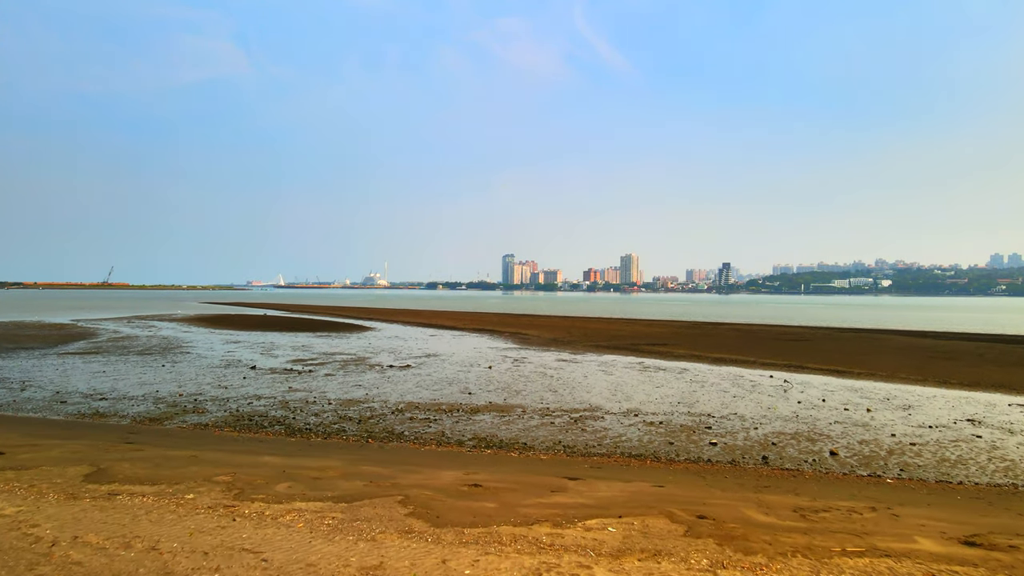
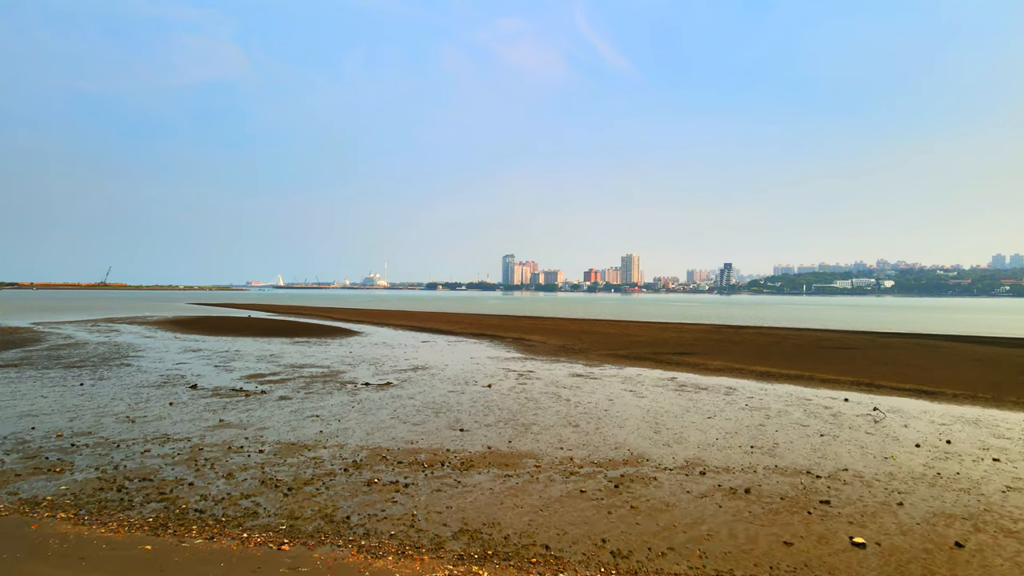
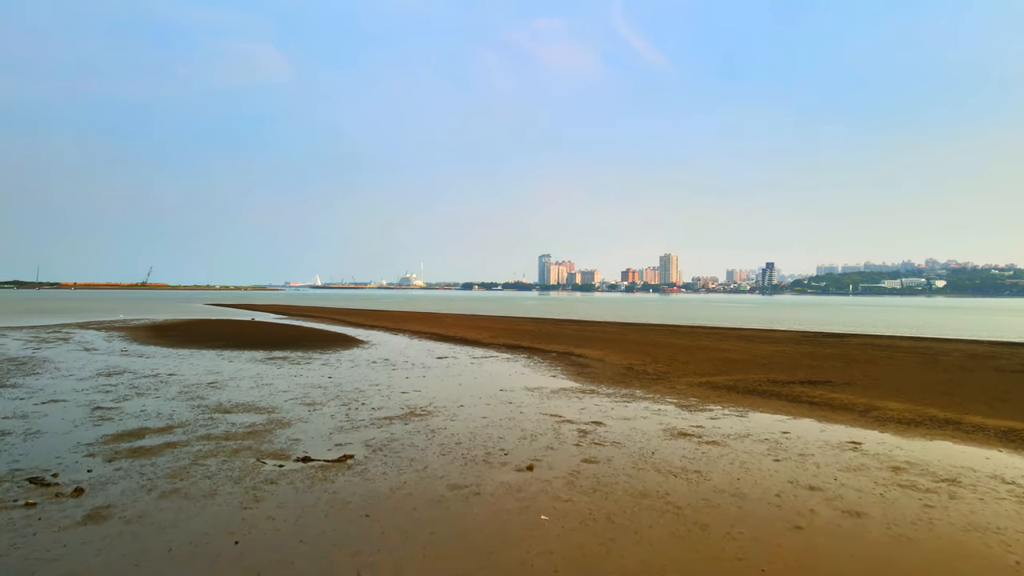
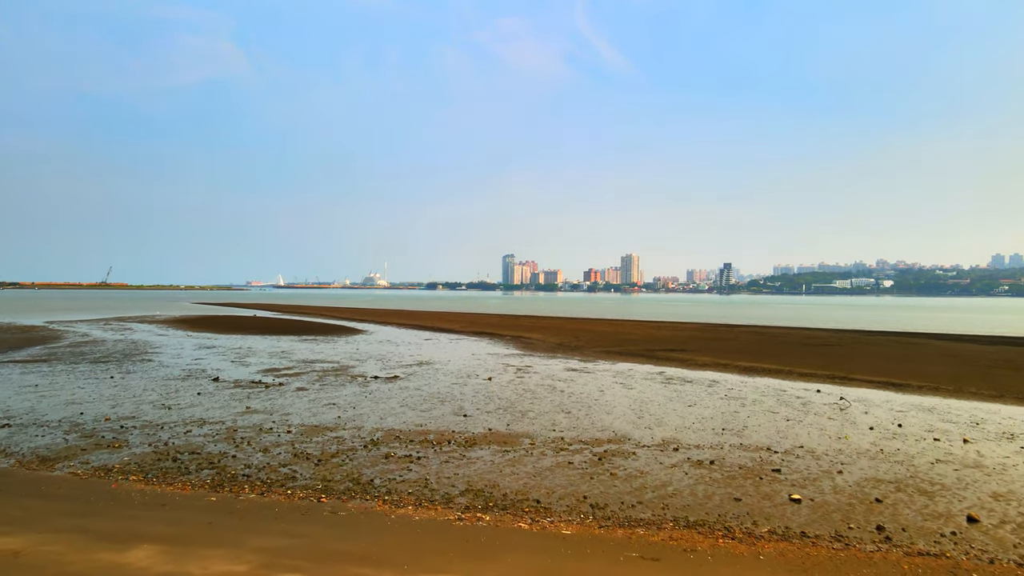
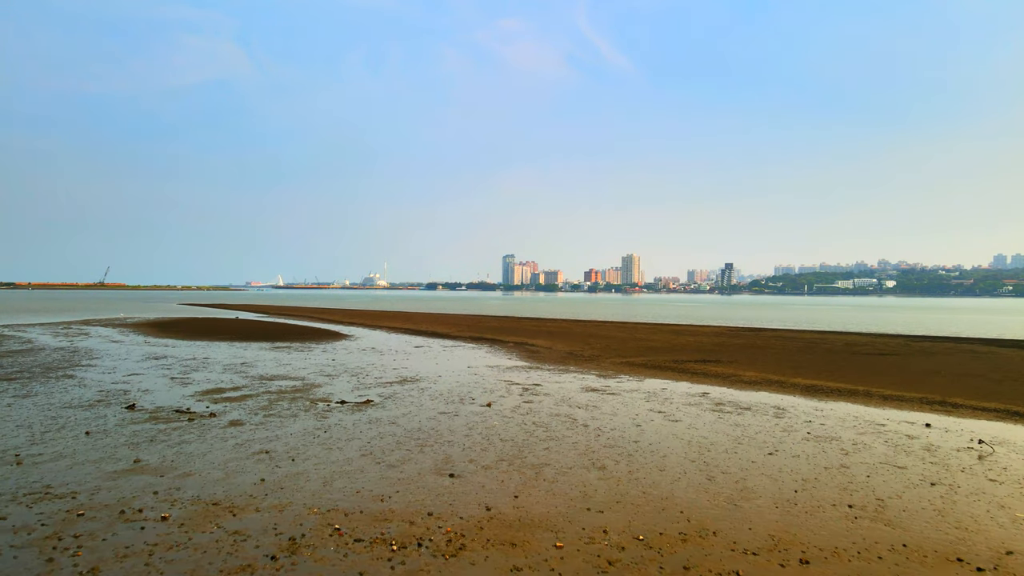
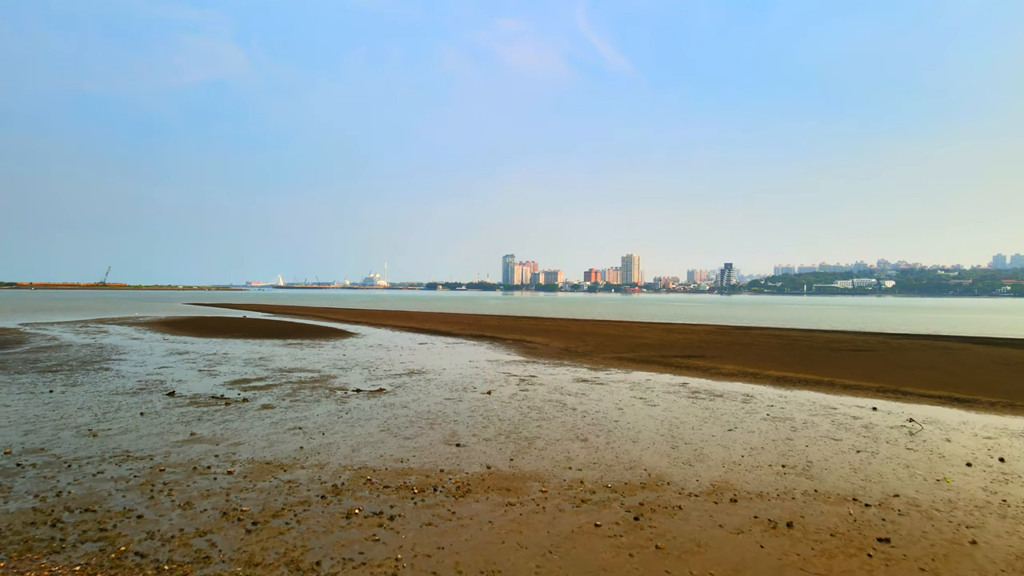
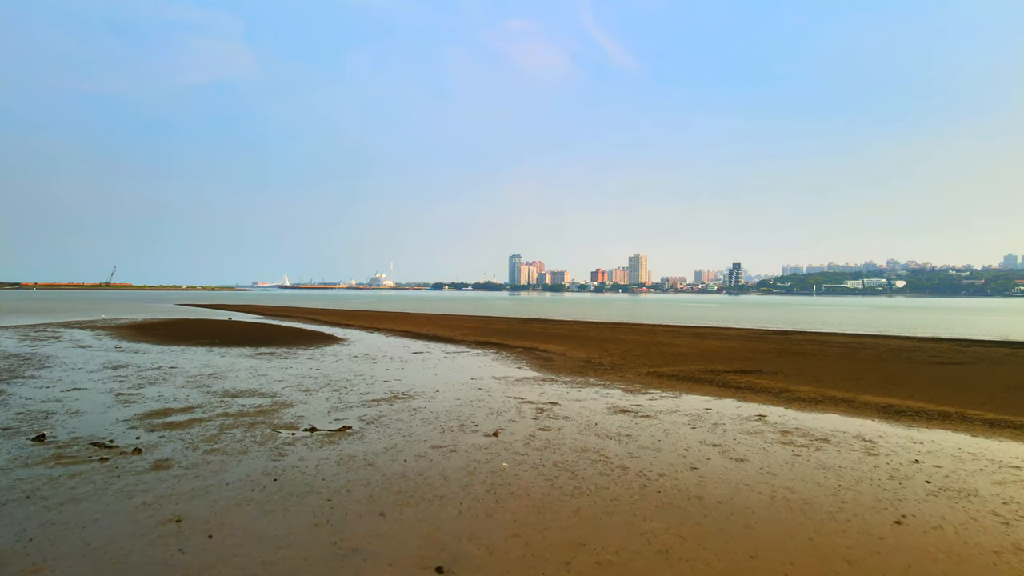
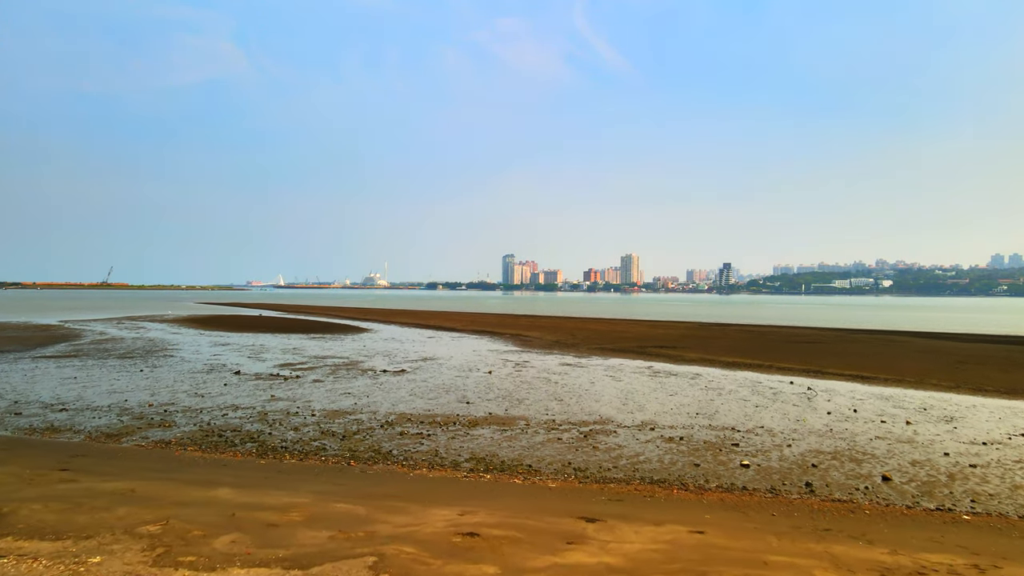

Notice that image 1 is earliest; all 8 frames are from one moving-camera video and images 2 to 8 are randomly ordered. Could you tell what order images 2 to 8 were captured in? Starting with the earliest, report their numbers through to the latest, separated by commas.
8, 4, 2, 6, 5, 7, 3
